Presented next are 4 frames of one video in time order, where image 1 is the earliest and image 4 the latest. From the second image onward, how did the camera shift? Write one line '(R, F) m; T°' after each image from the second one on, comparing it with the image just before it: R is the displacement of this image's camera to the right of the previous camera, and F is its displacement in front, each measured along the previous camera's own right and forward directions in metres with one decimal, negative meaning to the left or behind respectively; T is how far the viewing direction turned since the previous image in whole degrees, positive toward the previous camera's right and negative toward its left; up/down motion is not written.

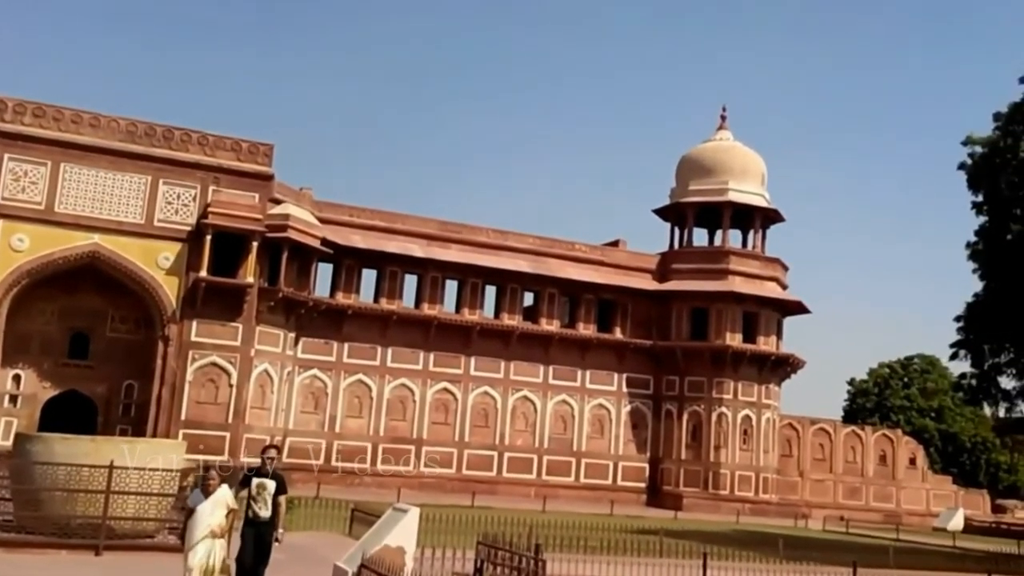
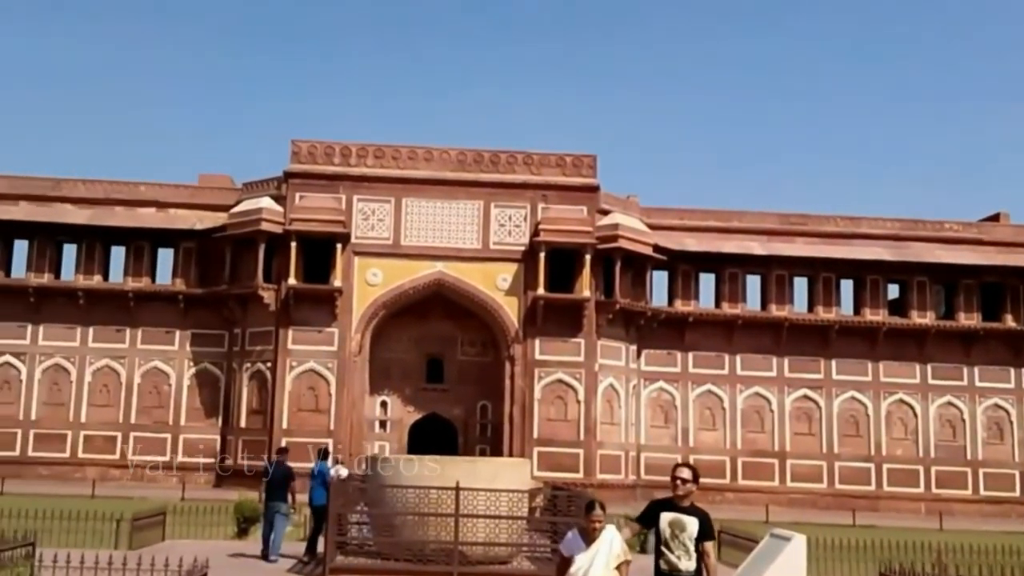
(-0.8, +1.2) m; -21°
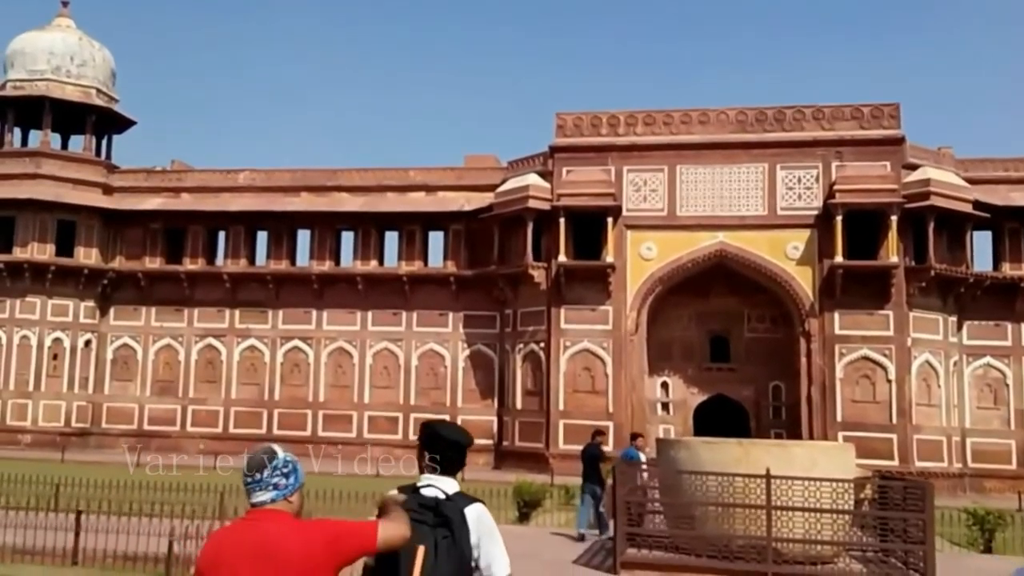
(-1.8, +1.0) m; -13°
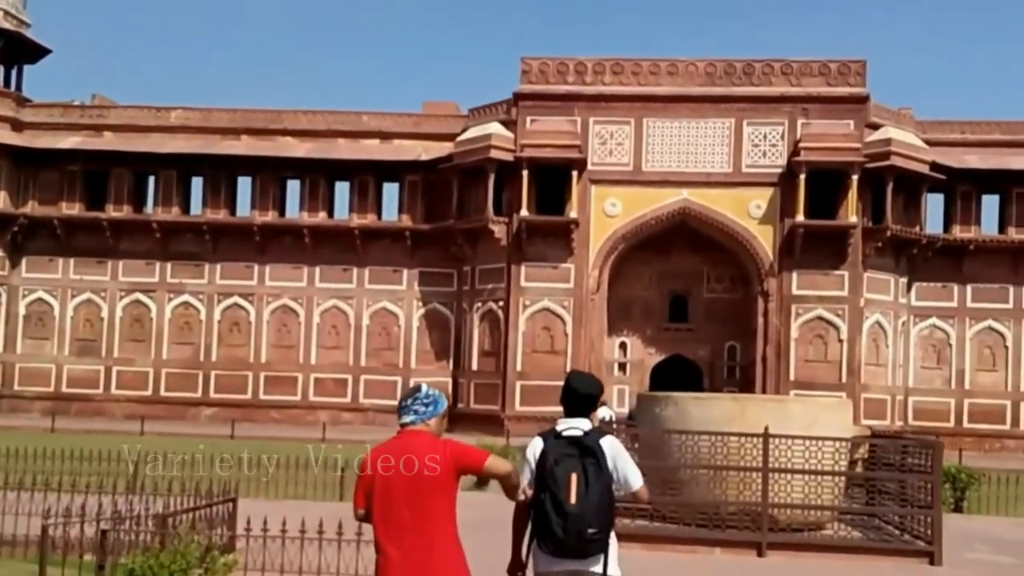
(-1.5, +0.9) m; +7°
